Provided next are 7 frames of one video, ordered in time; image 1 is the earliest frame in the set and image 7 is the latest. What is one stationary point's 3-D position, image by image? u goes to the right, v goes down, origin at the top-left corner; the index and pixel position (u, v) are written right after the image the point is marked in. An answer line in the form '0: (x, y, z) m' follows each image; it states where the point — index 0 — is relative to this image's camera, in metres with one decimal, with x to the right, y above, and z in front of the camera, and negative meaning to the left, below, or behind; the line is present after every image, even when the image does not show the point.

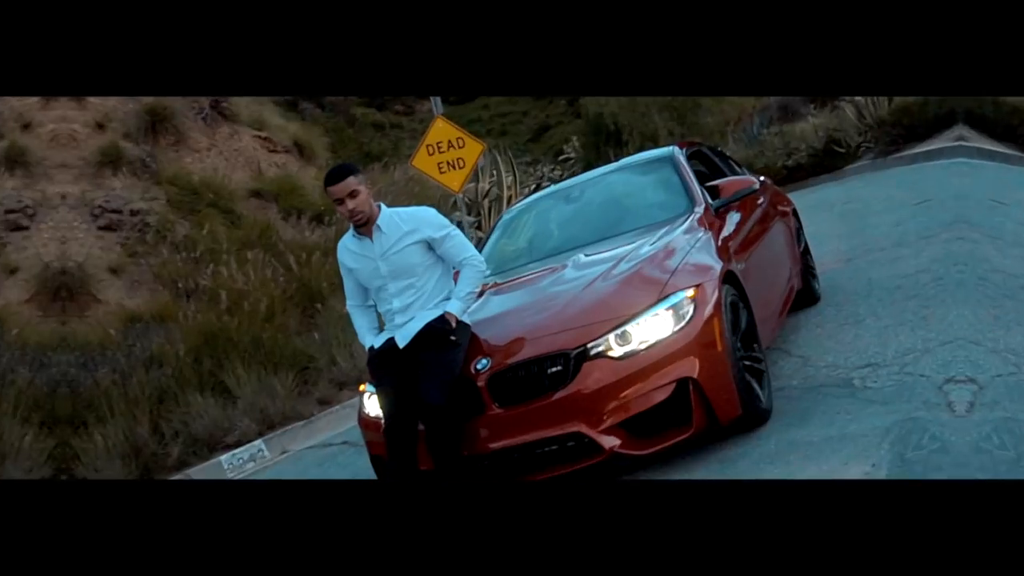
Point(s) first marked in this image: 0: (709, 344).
0: (+0.6, -0.1, +4.2) m
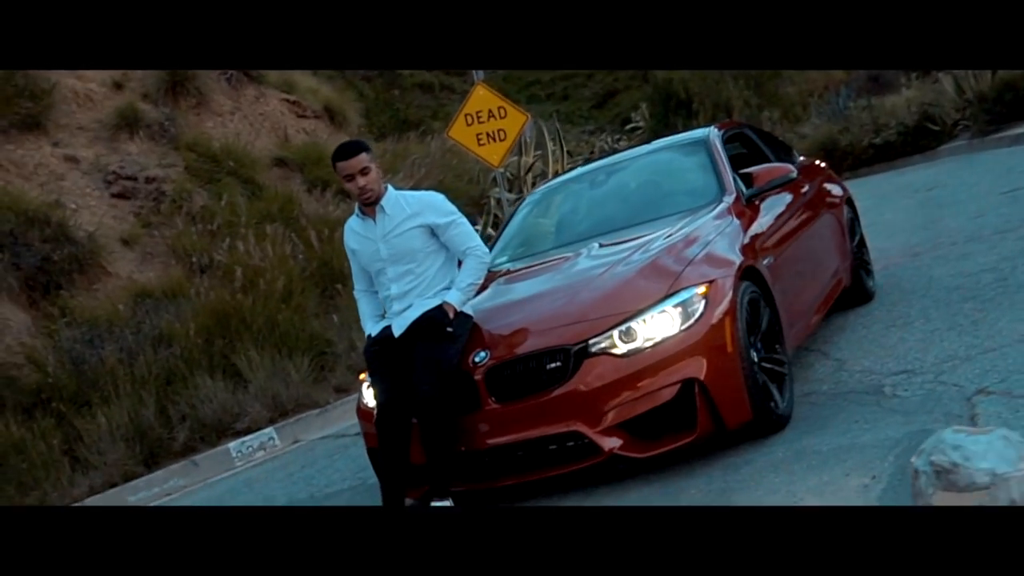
0: (+0.6, -0.2, +3.7) m
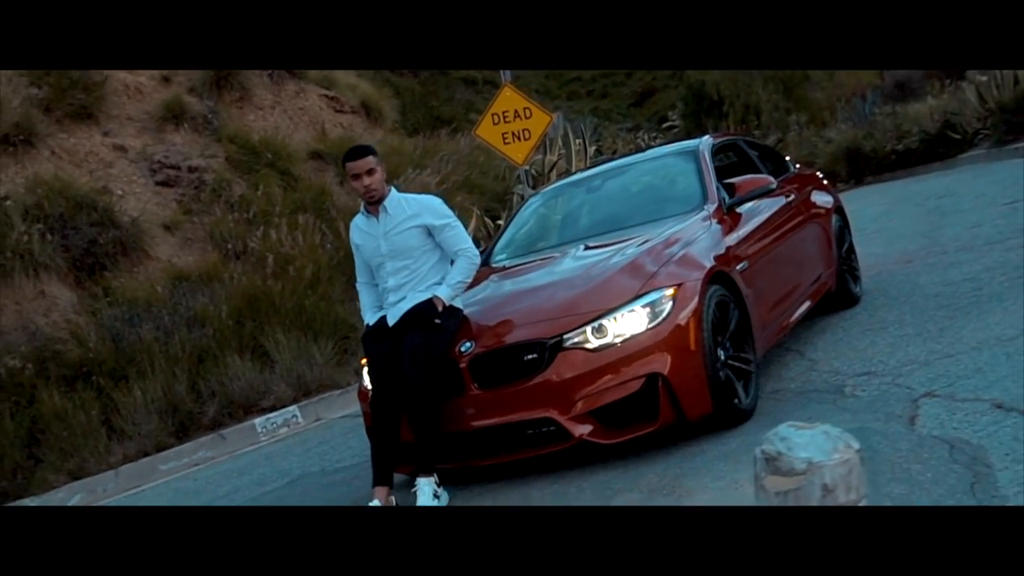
0: (+0.6, -0.2, +4.0) m
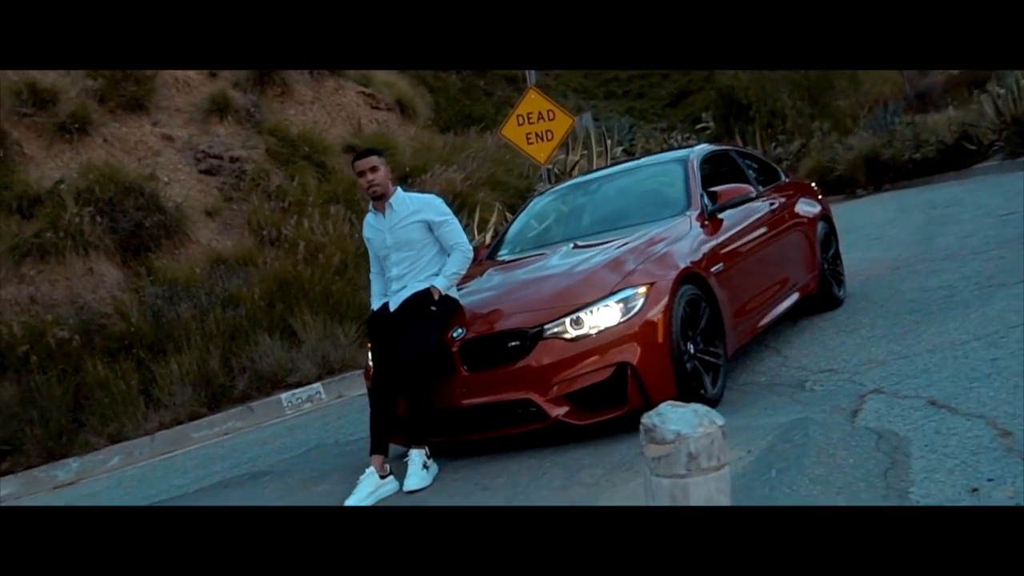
0: (+0.5, -0.2, +4.5) m
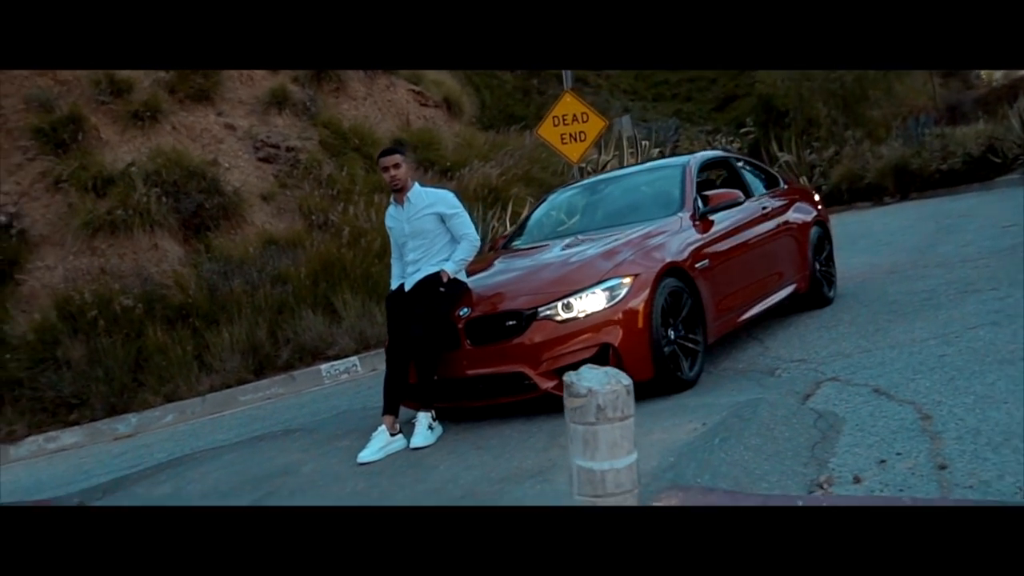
0: (+0.5, -0.1, +5.1) m
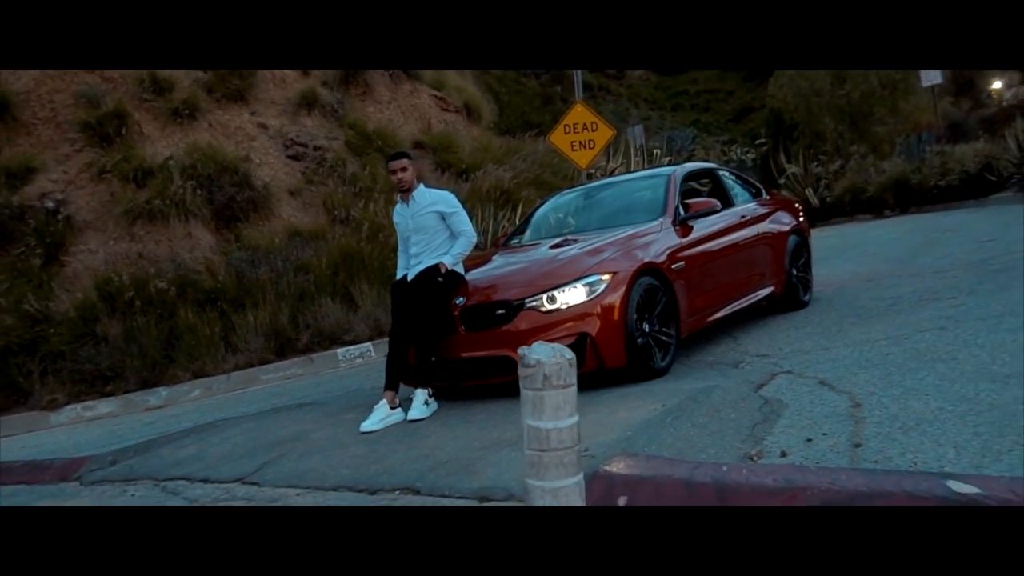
0: (+0.5, -0.1, +5.6) m
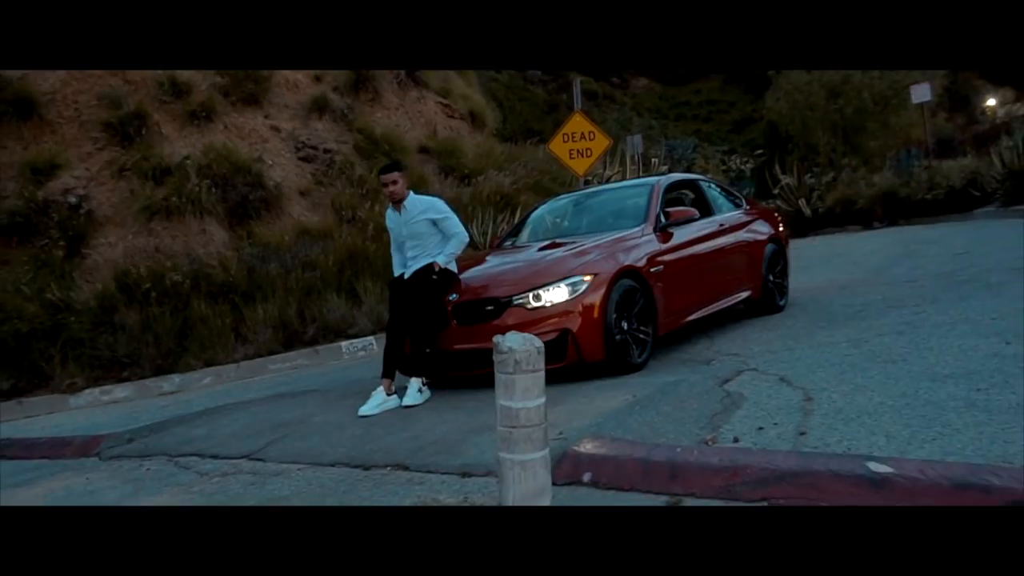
0: (+0.4, -0.1, +6.1) m
